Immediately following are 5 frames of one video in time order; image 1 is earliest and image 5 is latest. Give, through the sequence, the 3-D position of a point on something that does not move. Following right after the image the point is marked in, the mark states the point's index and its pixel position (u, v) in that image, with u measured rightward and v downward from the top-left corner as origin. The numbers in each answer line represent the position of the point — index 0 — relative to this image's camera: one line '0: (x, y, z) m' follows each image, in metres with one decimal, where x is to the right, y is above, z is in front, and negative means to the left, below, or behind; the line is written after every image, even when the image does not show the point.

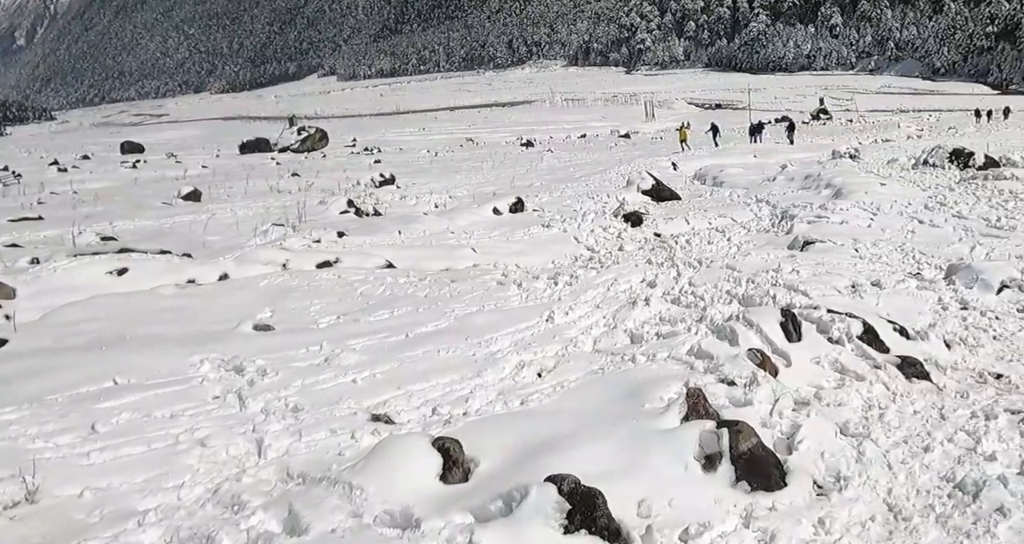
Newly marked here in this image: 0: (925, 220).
0: (+10.0, +1.3, +16.3) m
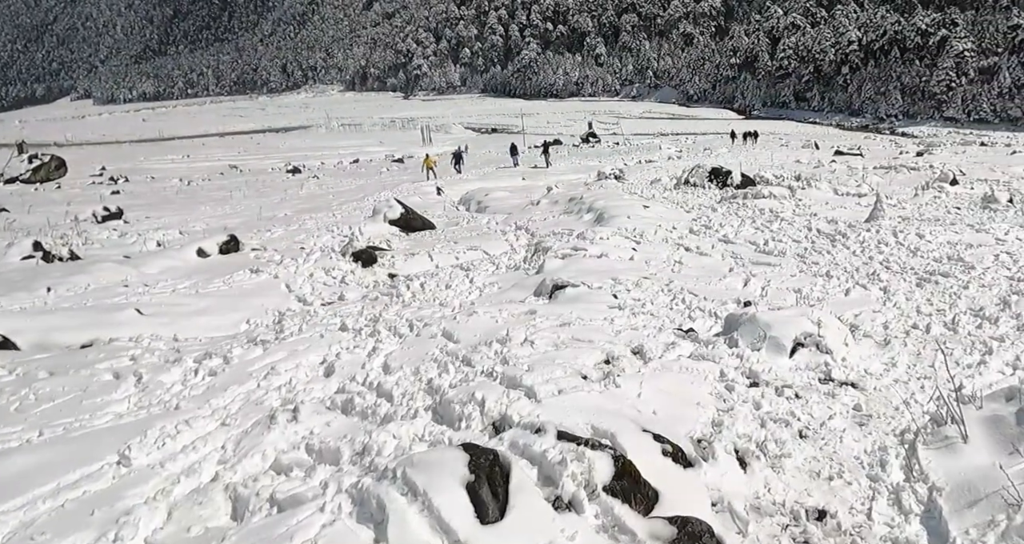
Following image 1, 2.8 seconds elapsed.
0: (+3.6, +0.5, +14.0) m
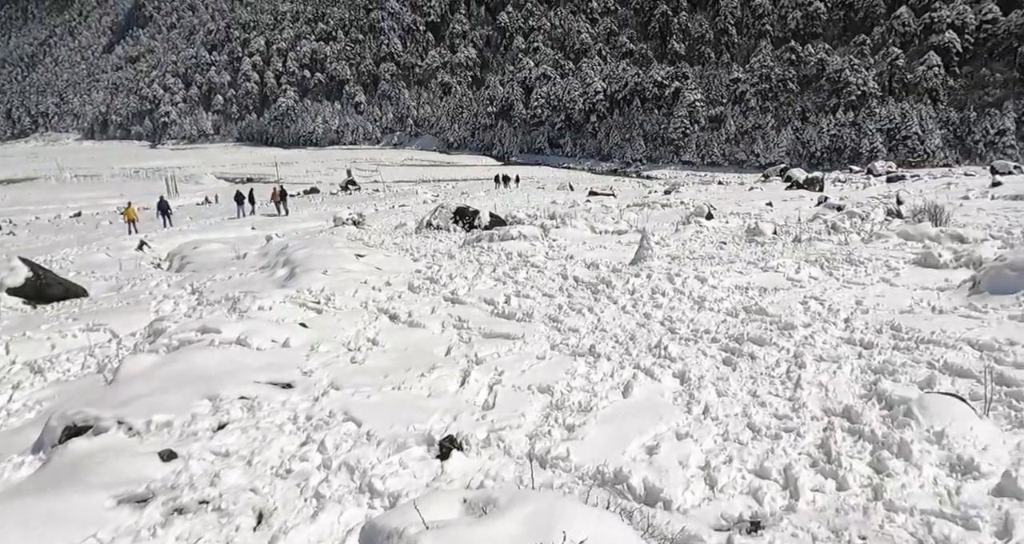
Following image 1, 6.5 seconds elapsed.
0: (-1.6, -0.5, +8.9) m
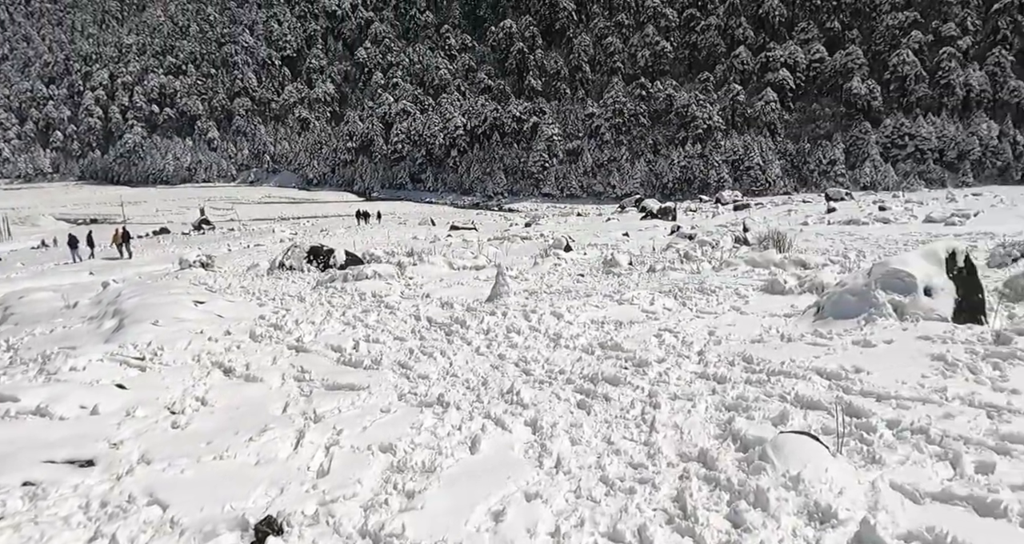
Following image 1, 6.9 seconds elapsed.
0: (-3.3, -1.1, +8.0) m
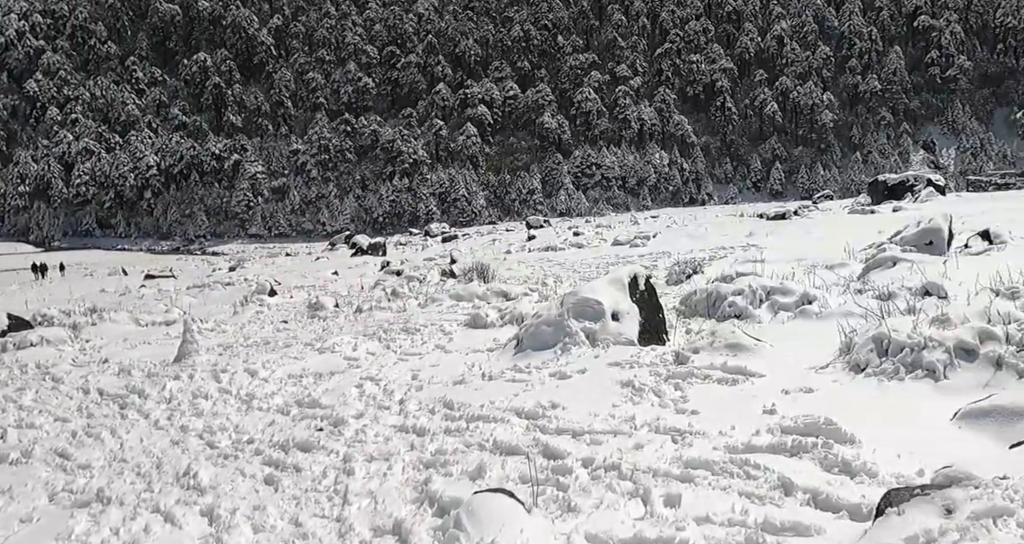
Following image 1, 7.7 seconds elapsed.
0: (-6.0, -1.8, +5.9) m
